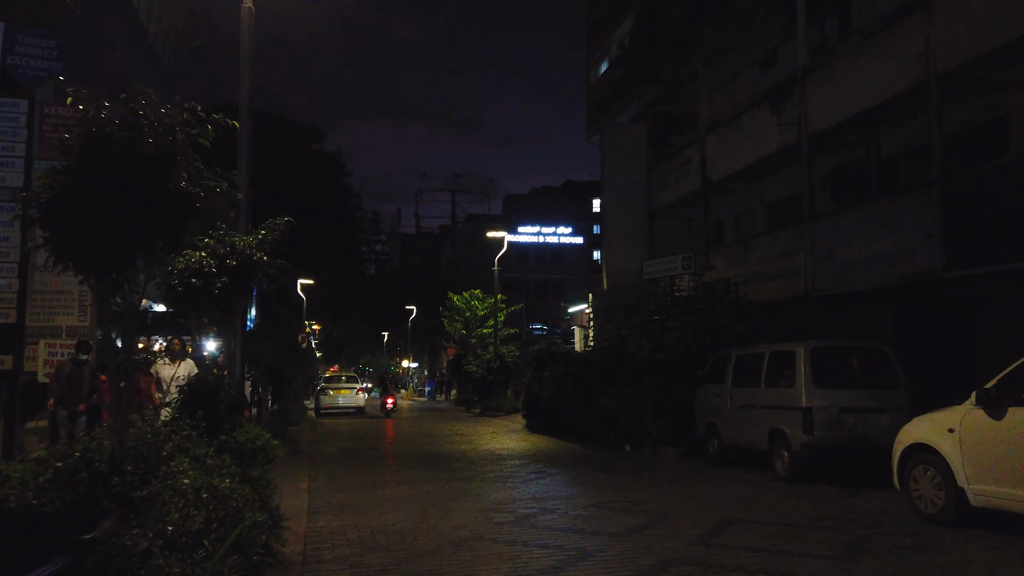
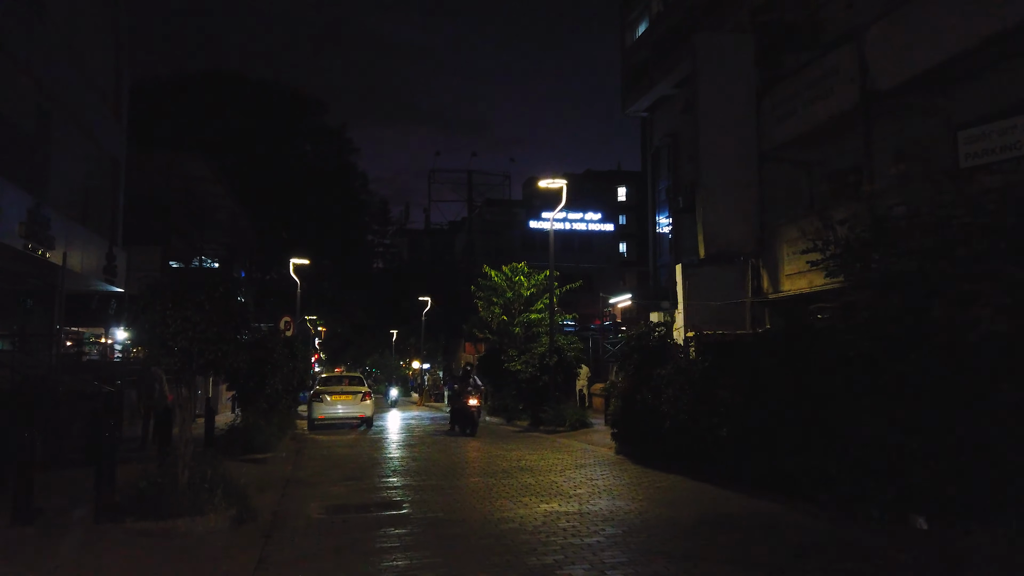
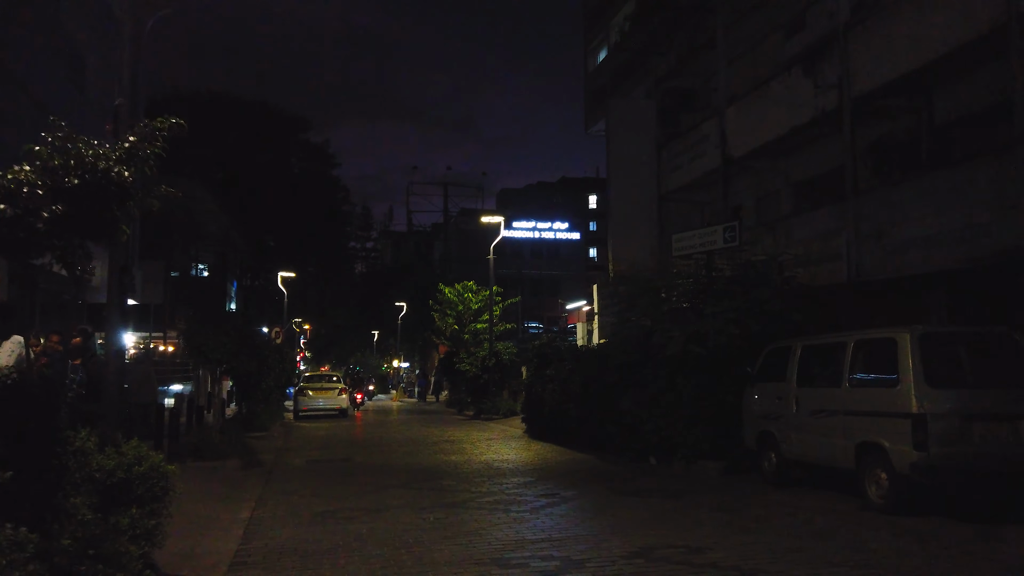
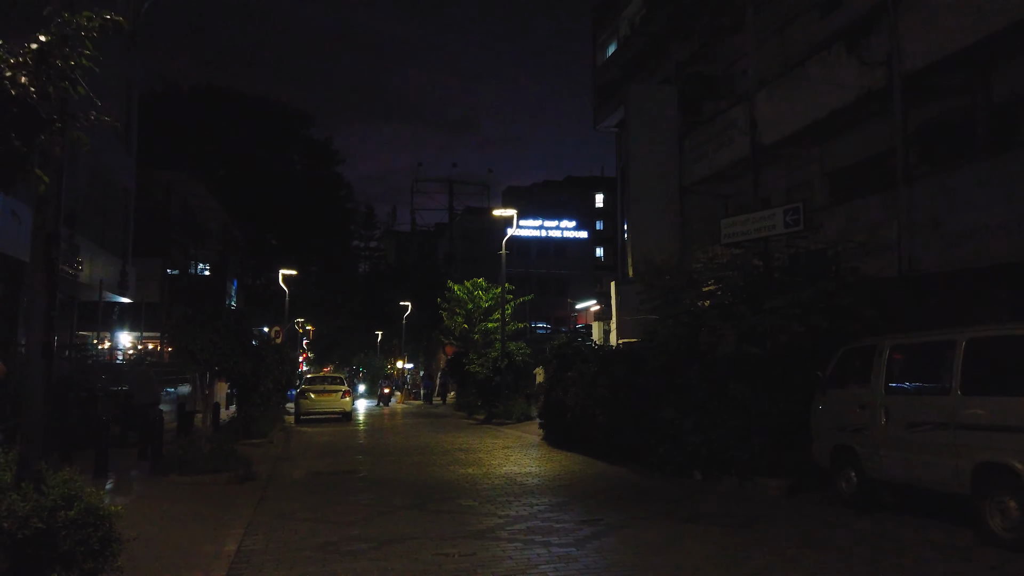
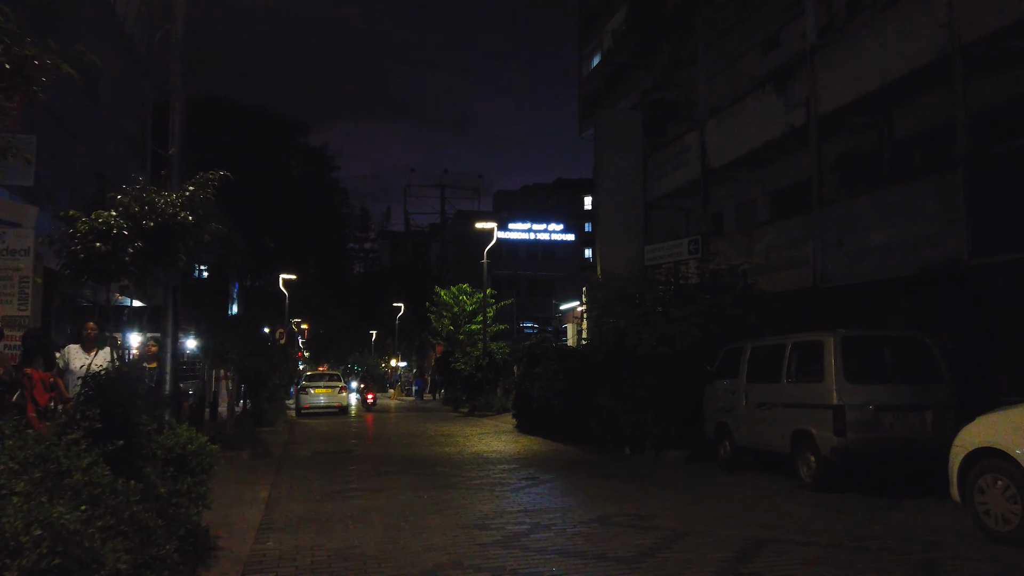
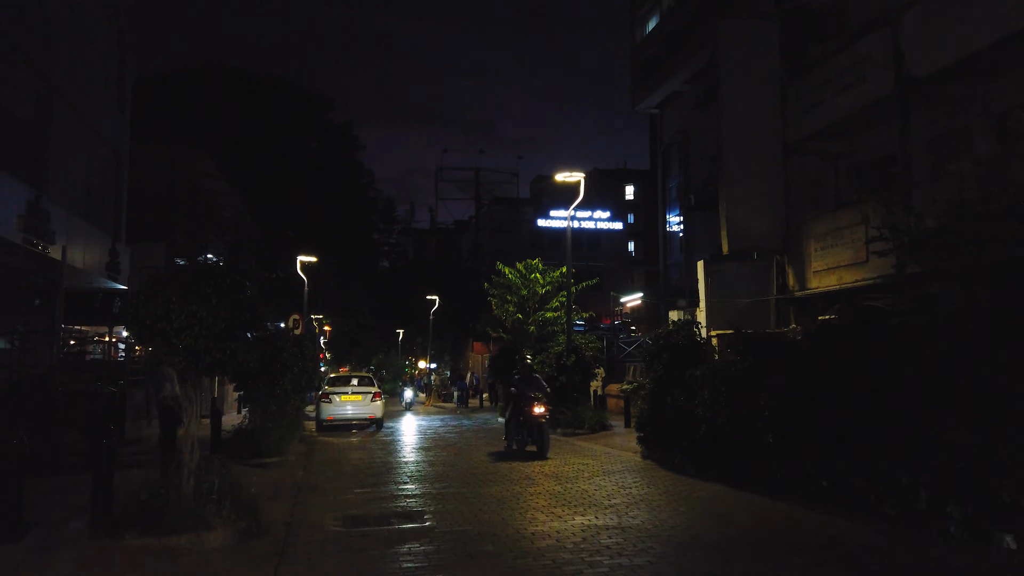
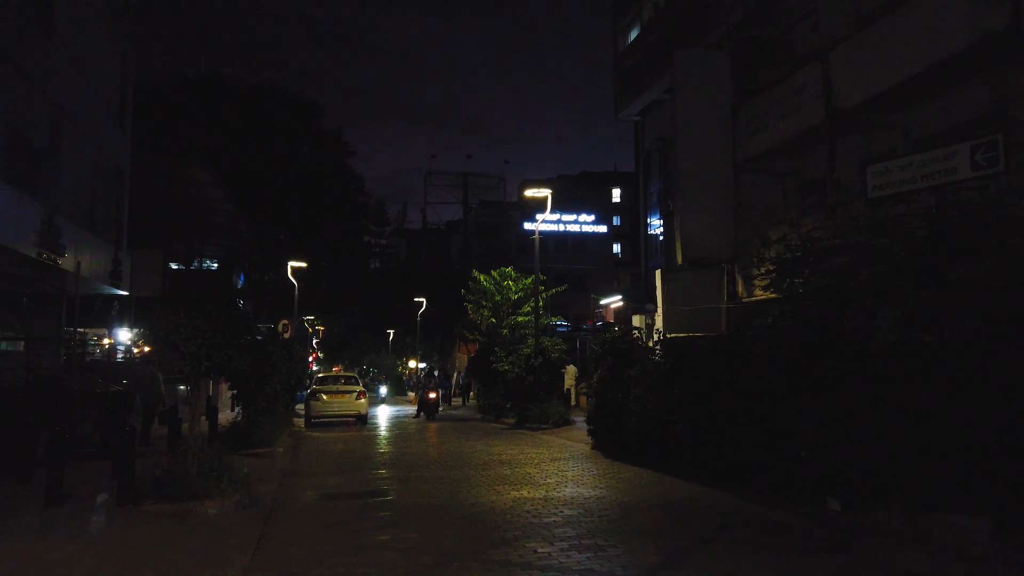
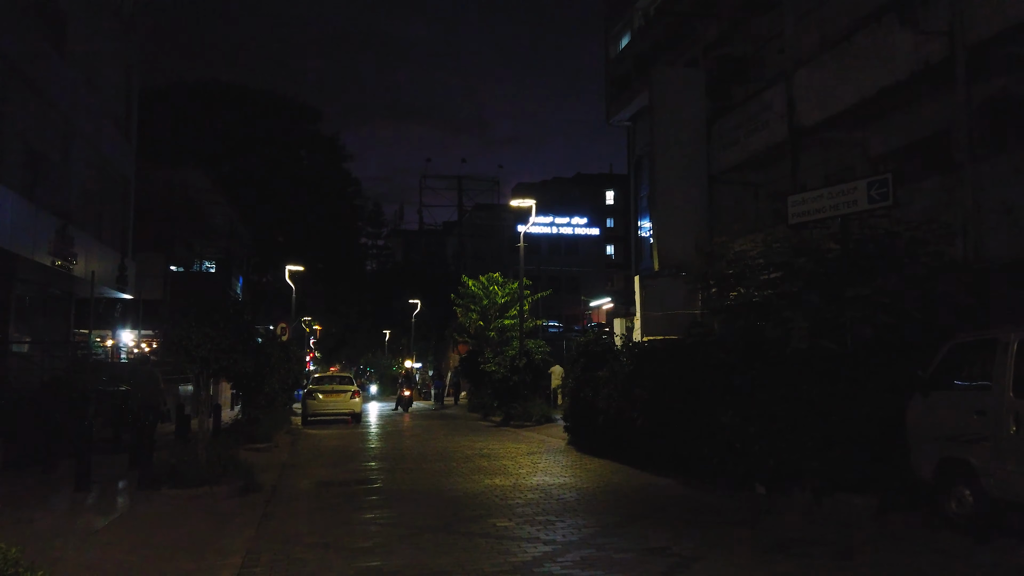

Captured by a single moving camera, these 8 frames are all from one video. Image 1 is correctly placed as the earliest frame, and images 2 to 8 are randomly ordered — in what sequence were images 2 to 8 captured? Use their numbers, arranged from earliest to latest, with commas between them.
5, 3, 4, 8, 7, 2, 6
